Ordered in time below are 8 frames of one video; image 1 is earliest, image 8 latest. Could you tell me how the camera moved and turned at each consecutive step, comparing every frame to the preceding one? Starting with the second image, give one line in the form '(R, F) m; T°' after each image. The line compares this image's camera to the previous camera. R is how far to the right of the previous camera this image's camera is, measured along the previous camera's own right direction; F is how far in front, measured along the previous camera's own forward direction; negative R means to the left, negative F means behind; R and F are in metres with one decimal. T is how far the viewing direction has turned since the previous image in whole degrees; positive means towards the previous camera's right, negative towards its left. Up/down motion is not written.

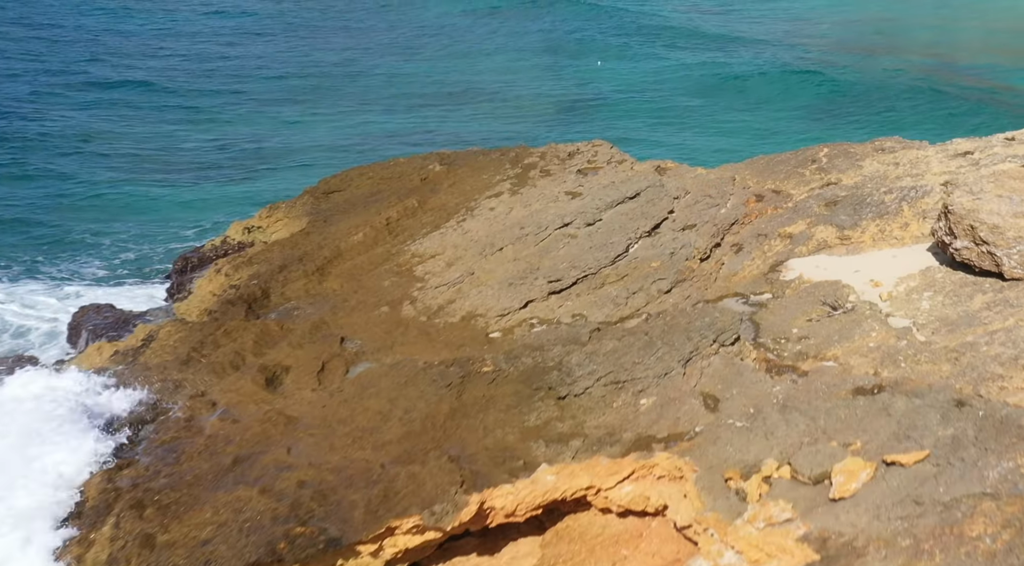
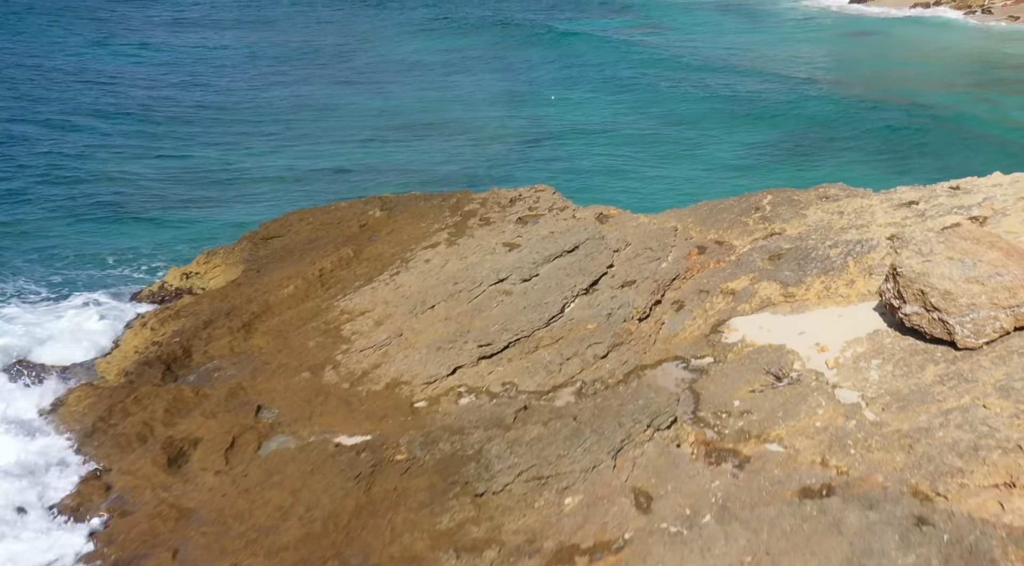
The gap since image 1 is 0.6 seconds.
(+0.2, +0.5) m; +3°
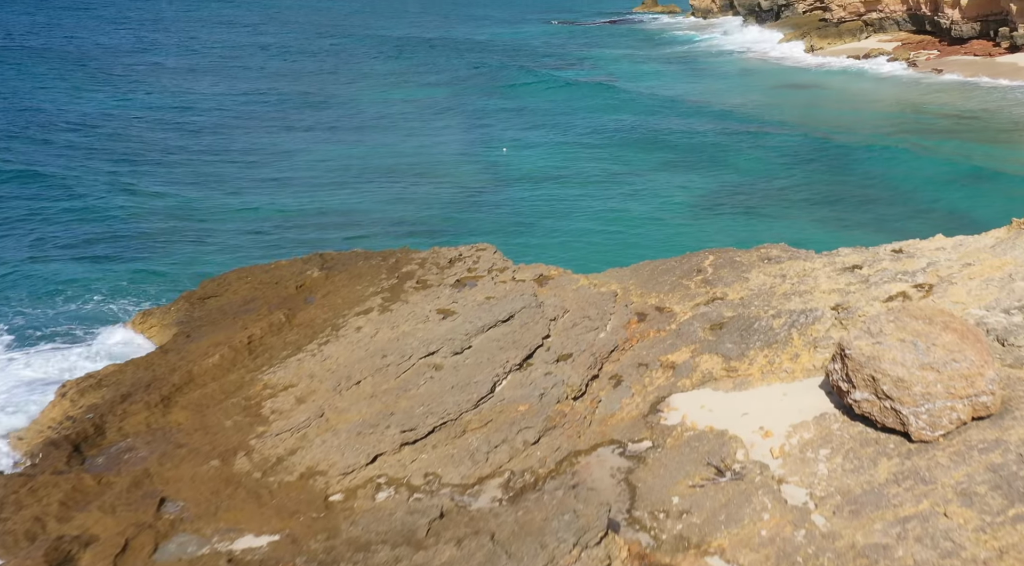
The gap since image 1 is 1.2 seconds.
(+0.2, +0.4) m; +3°
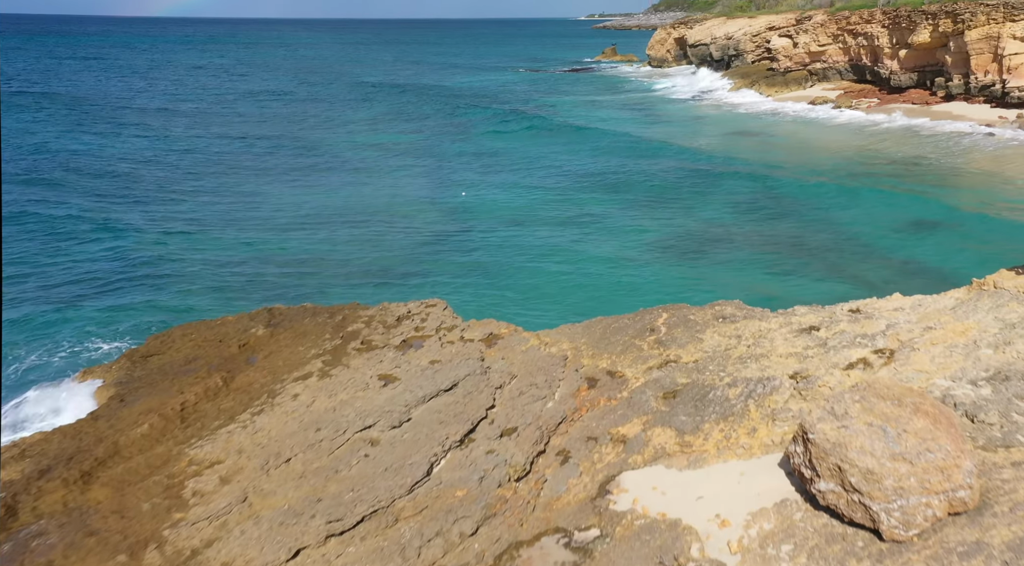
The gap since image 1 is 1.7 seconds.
(+0.2, +0.4) m; +3°
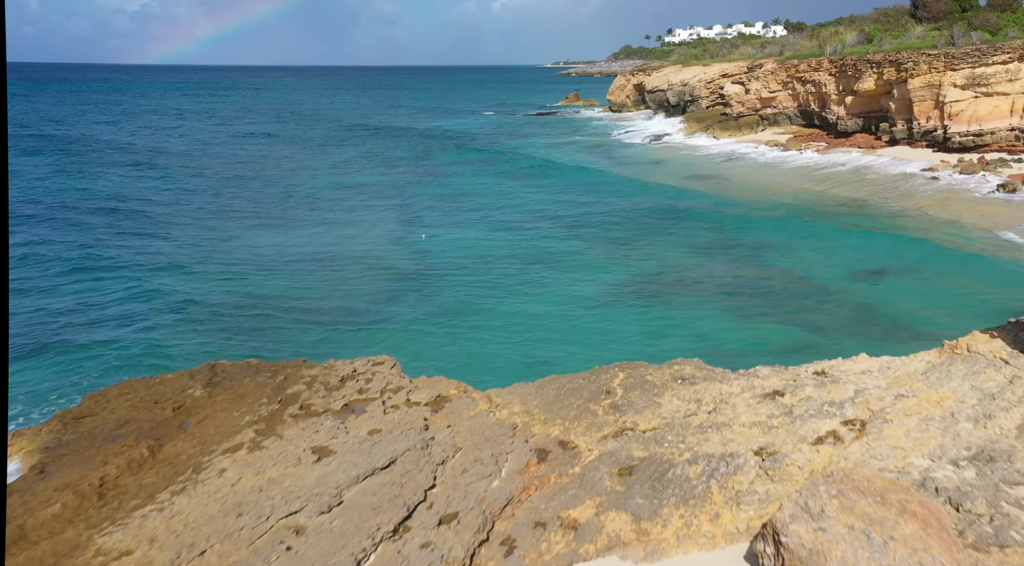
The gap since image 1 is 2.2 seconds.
(+0.2, +0.5) m; +3°
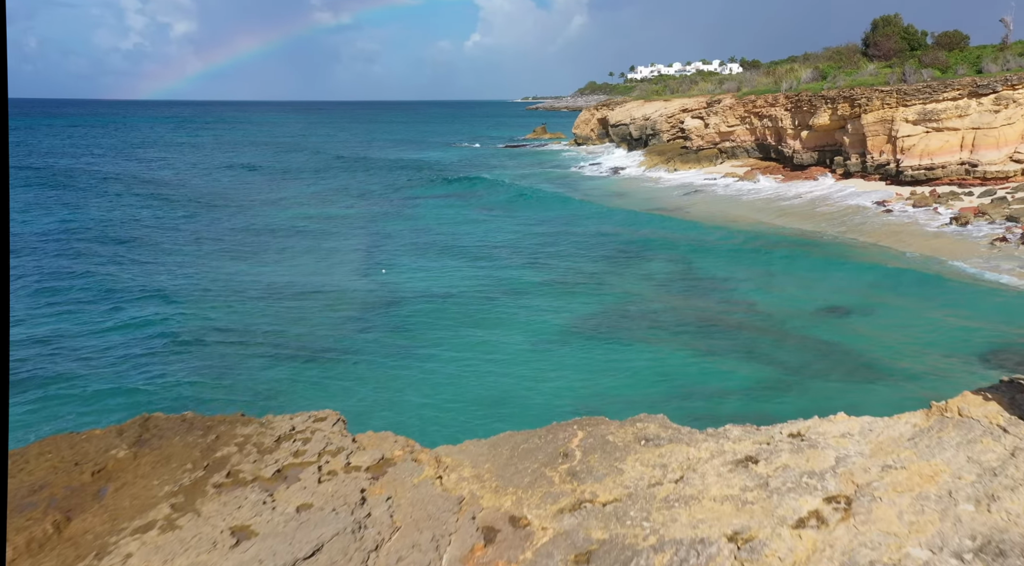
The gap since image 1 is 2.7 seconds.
(+0.2, +0.6) m; +3°
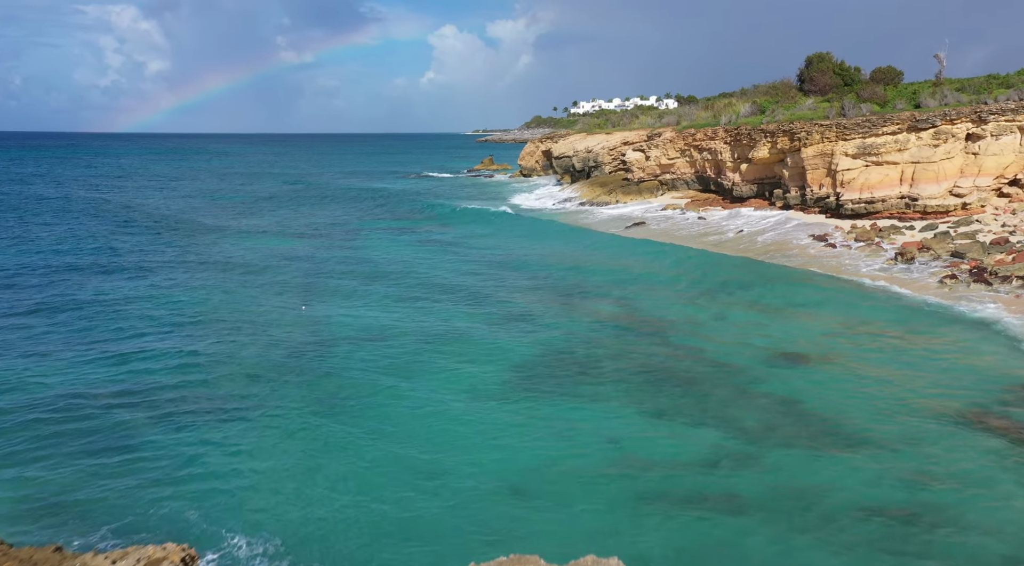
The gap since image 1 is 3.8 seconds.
(+0.3, +2.0) m; +4°
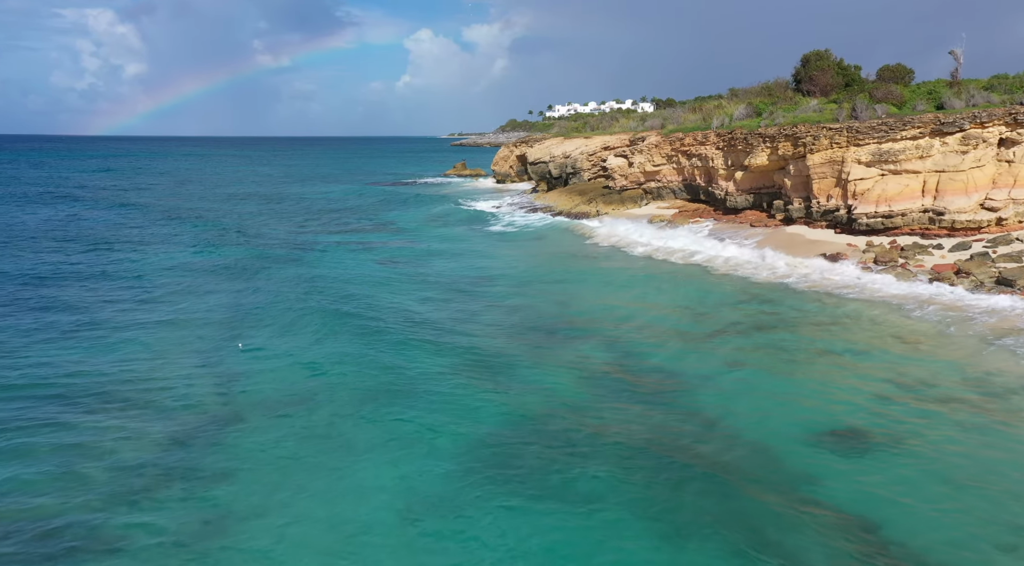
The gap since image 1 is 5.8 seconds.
(+0.3, +5.7) m; +2°
